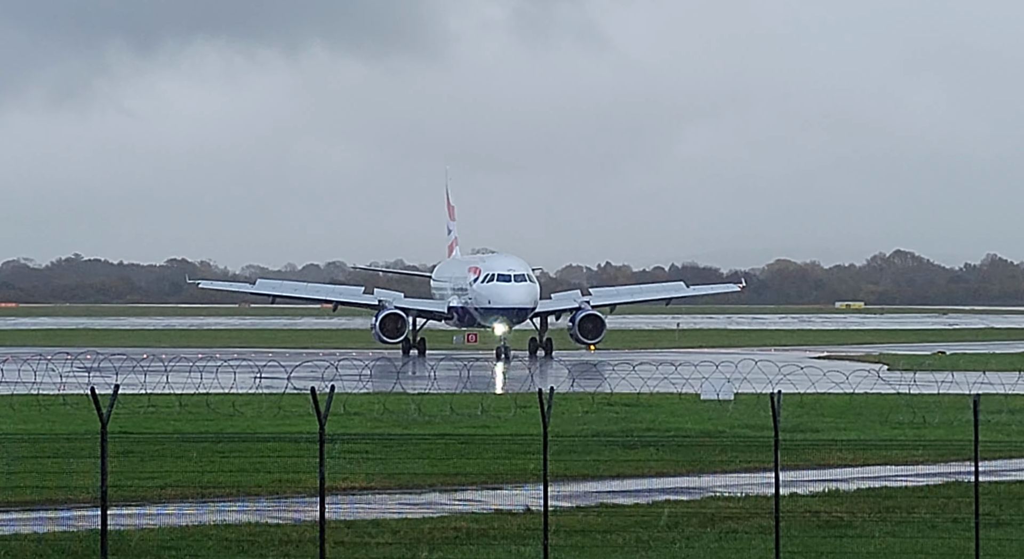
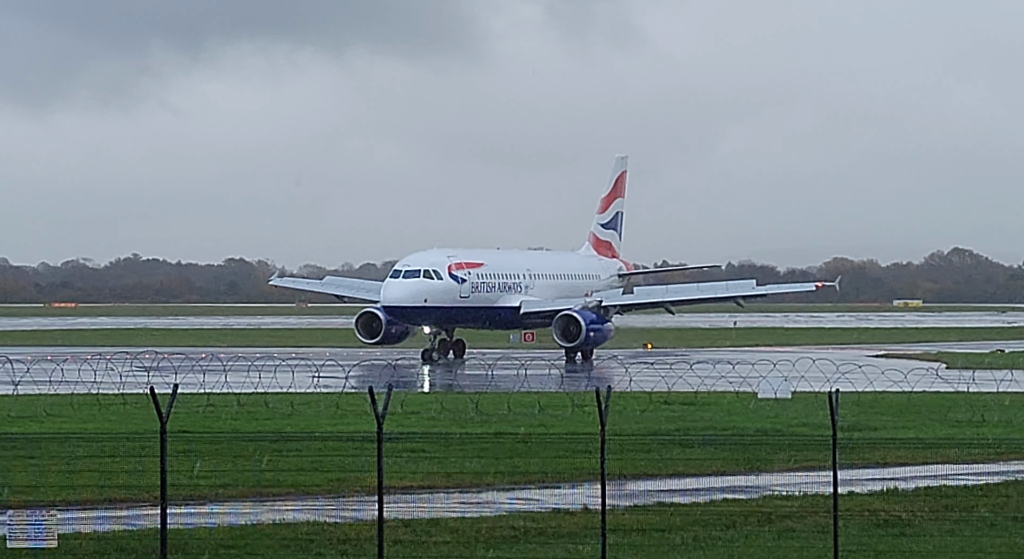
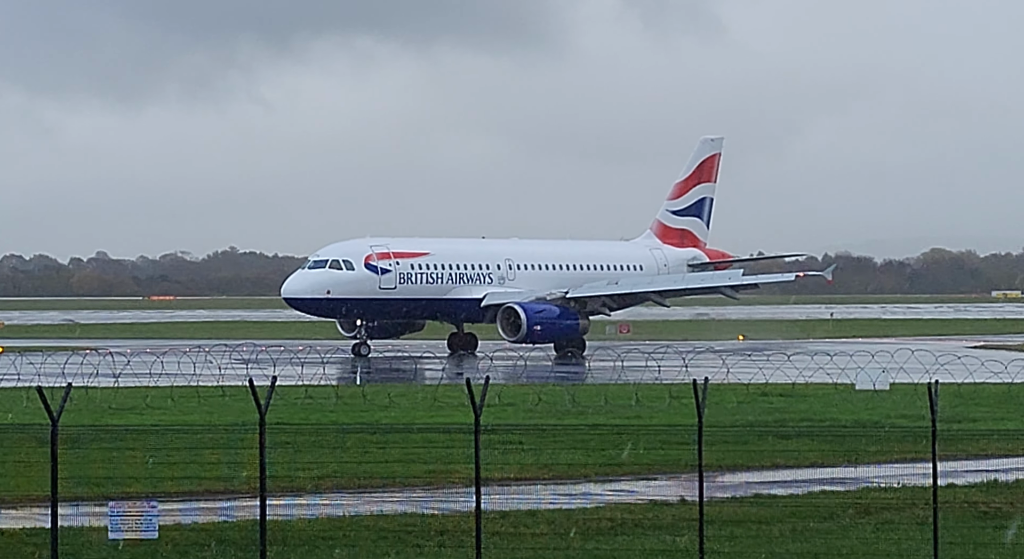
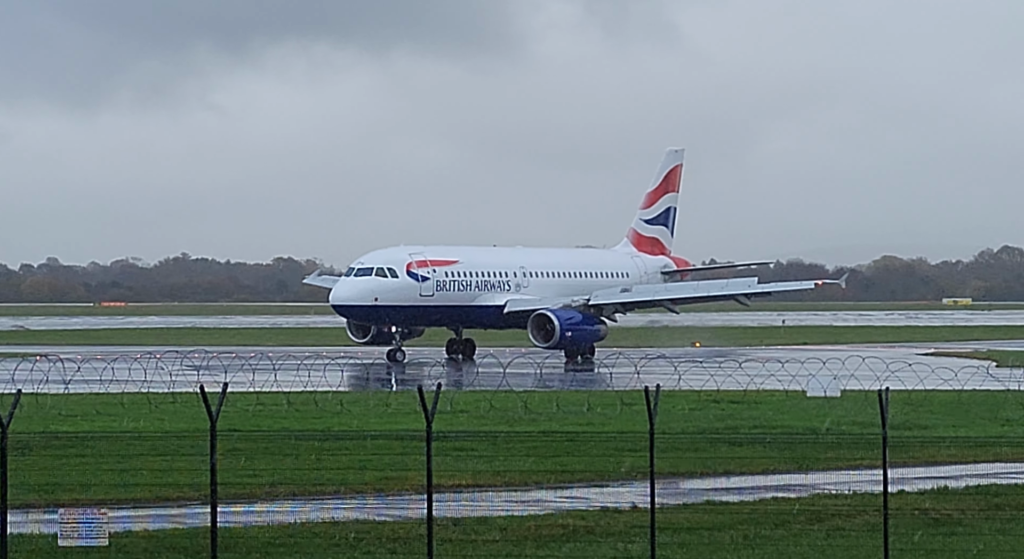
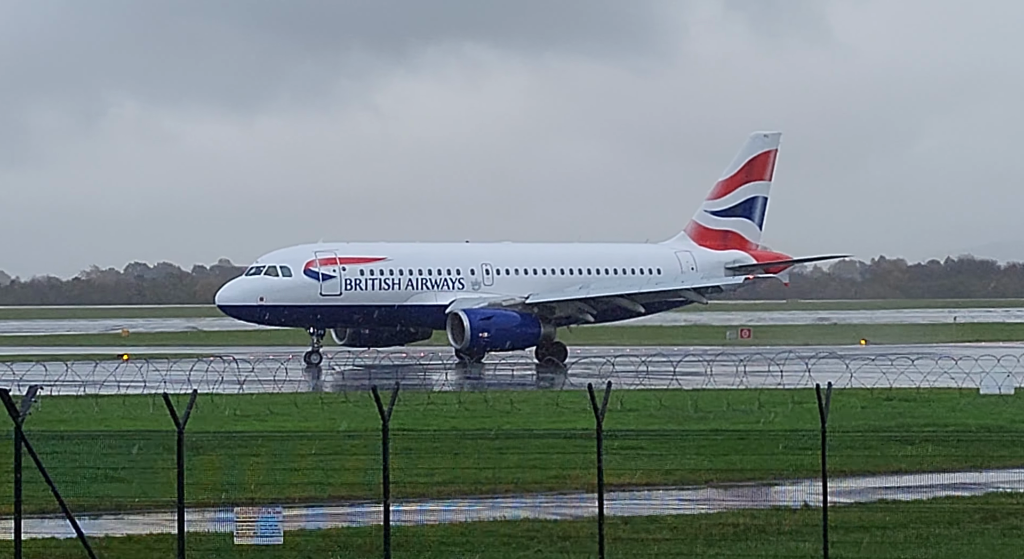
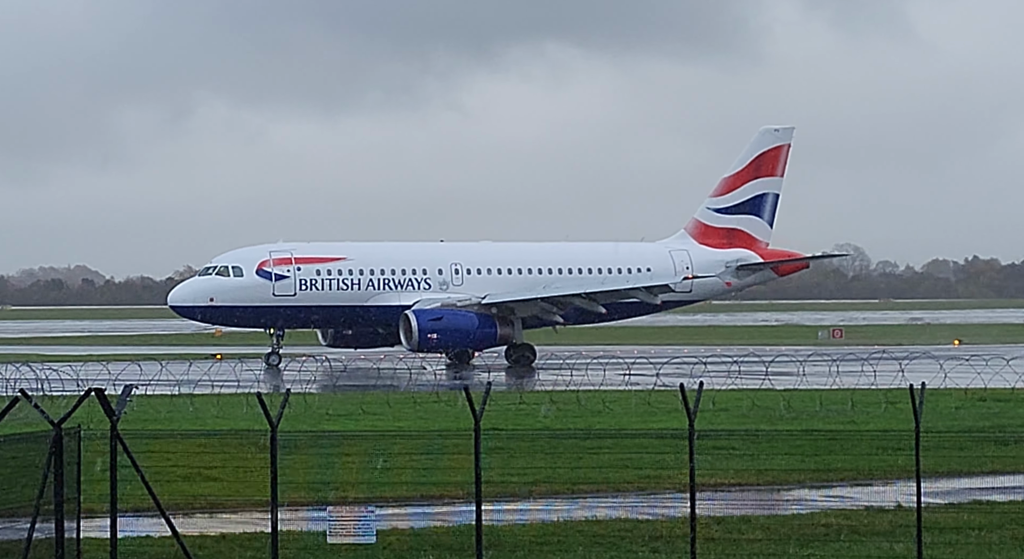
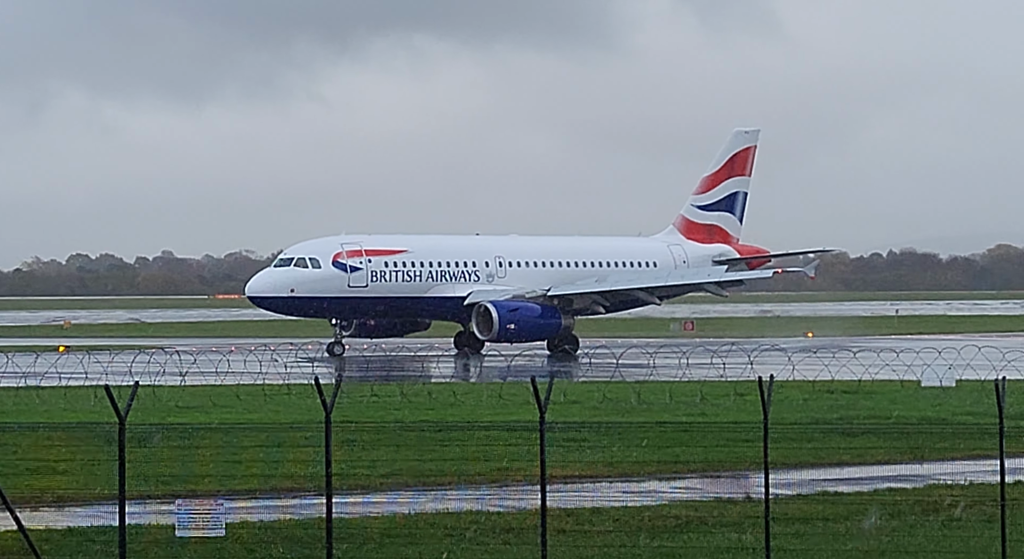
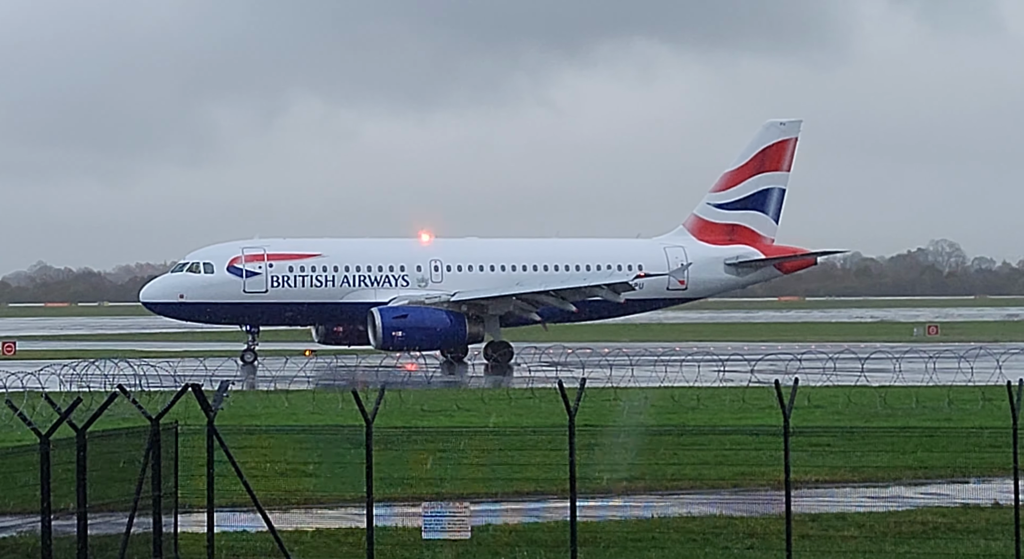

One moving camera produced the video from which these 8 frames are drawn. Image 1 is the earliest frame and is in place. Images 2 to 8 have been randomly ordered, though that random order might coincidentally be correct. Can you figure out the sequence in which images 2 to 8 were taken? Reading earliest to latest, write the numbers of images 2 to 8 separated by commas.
2, 4, 3, 7, 5, 6, 8
